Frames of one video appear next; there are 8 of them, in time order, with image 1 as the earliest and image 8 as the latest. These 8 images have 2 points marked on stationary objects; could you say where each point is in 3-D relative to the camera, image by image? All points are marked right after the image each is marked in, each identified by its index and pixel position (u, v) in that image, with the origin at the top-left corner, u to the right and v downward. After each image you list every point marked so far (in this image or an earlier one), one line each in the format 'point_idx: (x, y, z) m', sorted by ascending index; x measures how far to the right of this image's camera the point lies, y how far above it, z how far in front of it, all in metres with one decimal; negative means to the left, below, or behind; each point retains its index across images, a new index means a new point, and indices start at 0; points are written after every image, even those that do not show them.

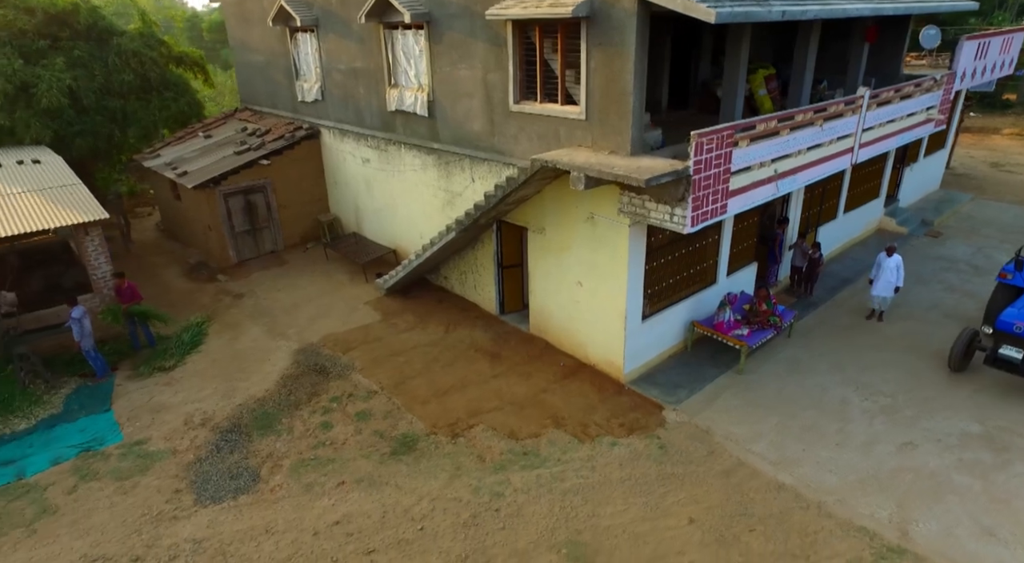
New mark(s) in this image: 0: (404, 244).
0: (-2.2, +0.8, +13.2) m
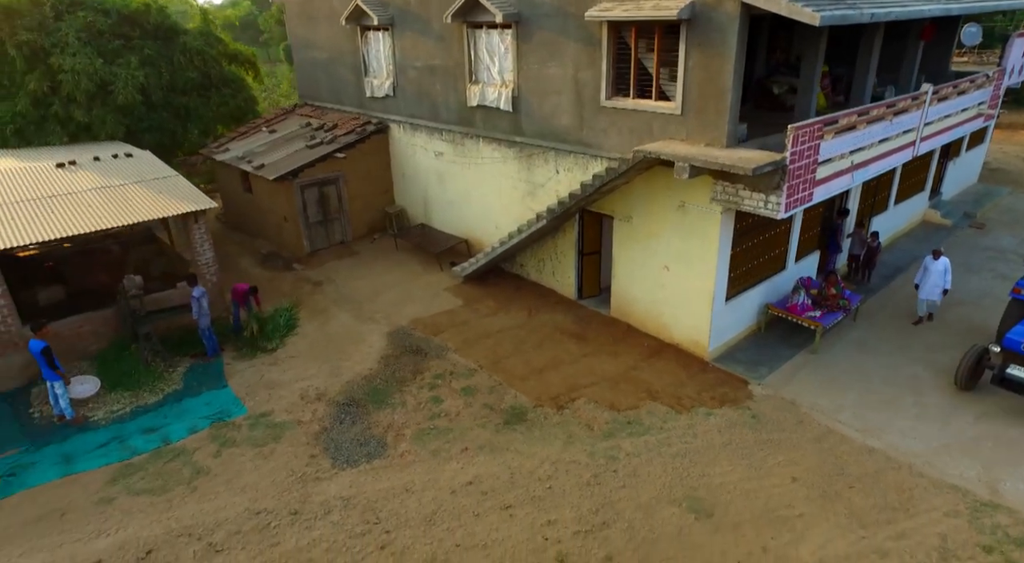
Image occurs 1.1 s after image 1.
0: (-0.7, +1.1, +13.9) m
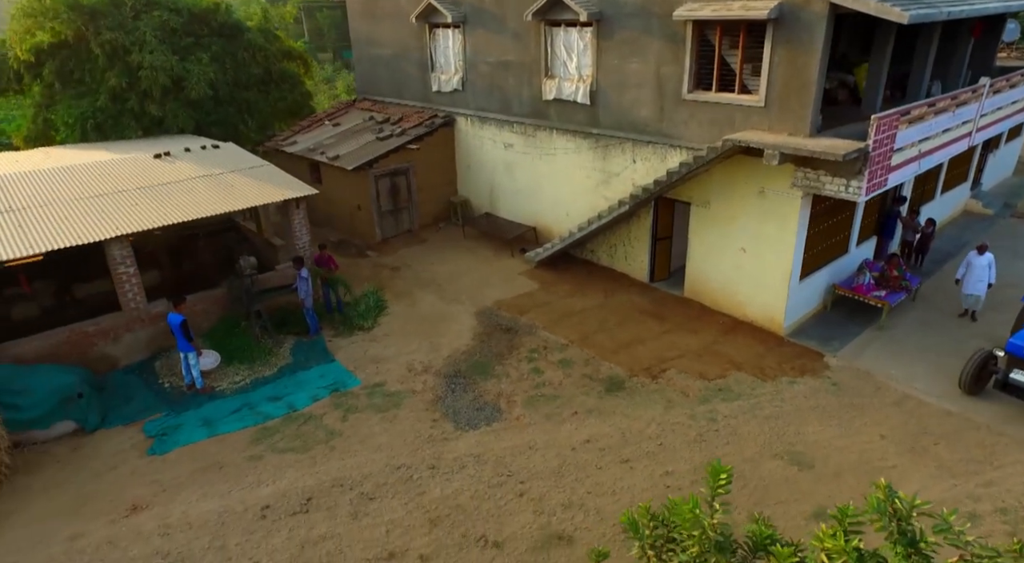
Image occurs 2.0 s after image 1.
0: (+0.9, +1.4, +14.7) m
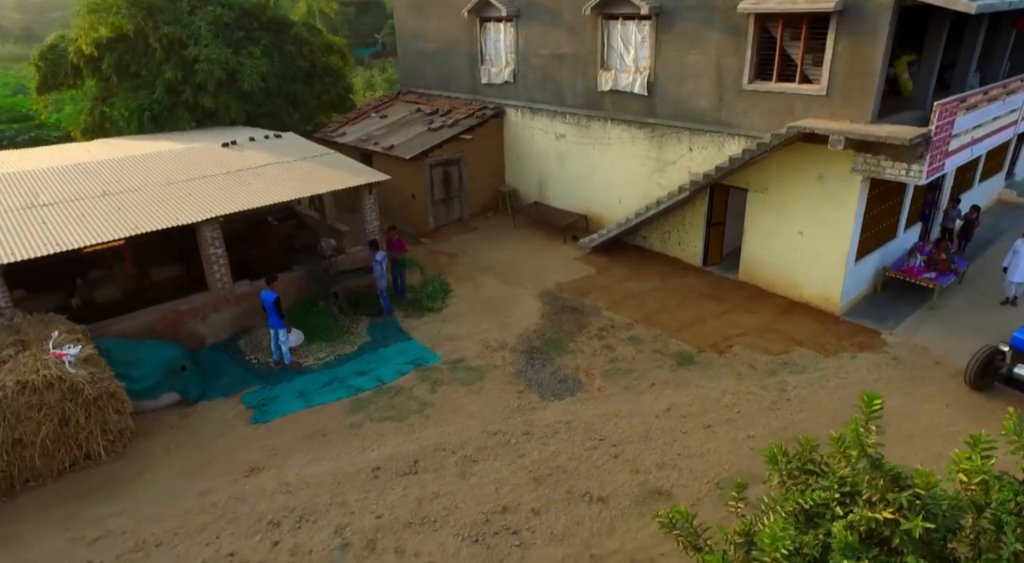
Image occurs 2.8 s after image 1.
0: (+2.1, +1.8, +15.2) m
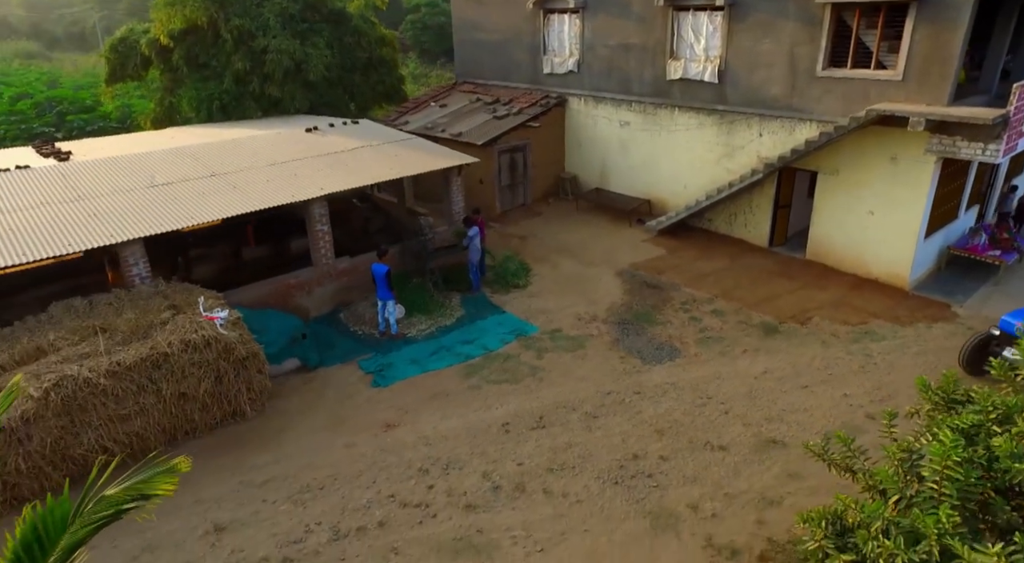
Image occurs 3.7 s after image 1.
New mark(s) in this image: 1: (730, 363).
0: (+3.8, +2.3, +15.8) m
1: (+3.6, -1.3, +10.2) m
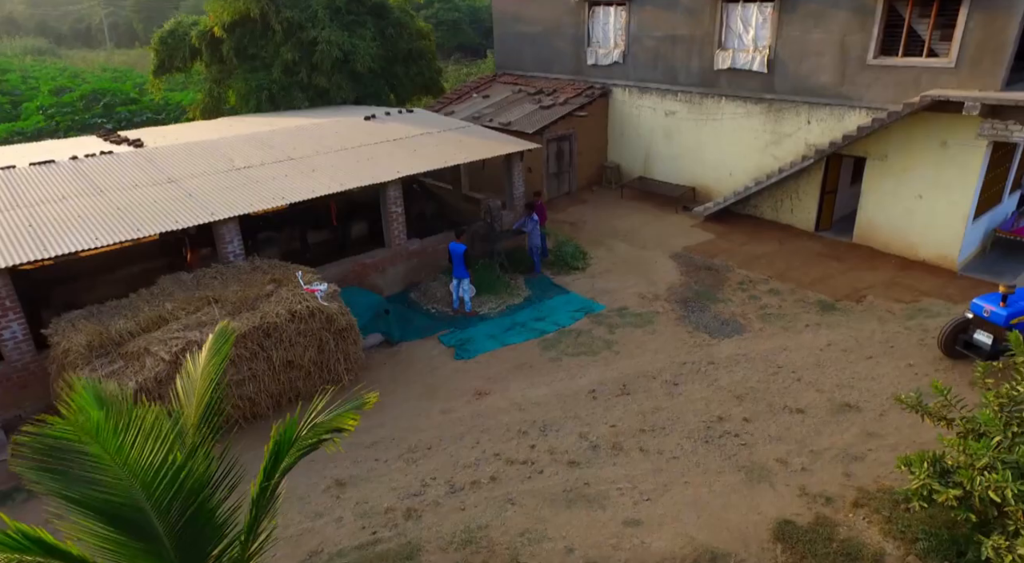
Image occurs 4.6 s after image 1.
0: (+5.1, +2.7, +16.3) m
1: (+4.9, -0.9, +10.7) m
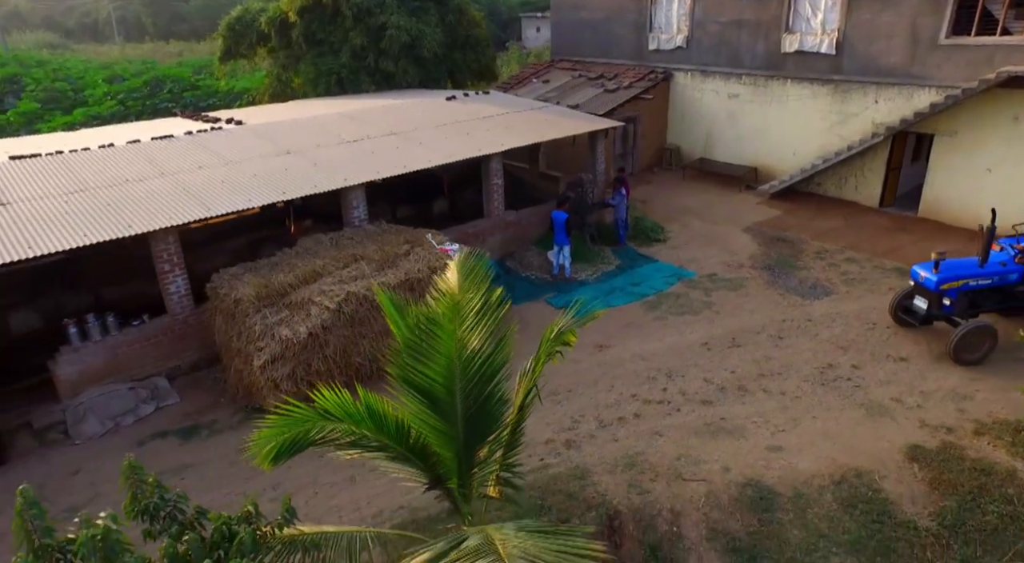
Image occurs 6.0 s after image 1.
0: (+7.1, +3.3, +17.1) m
1: (+6.8, -0.3, +11.5) m
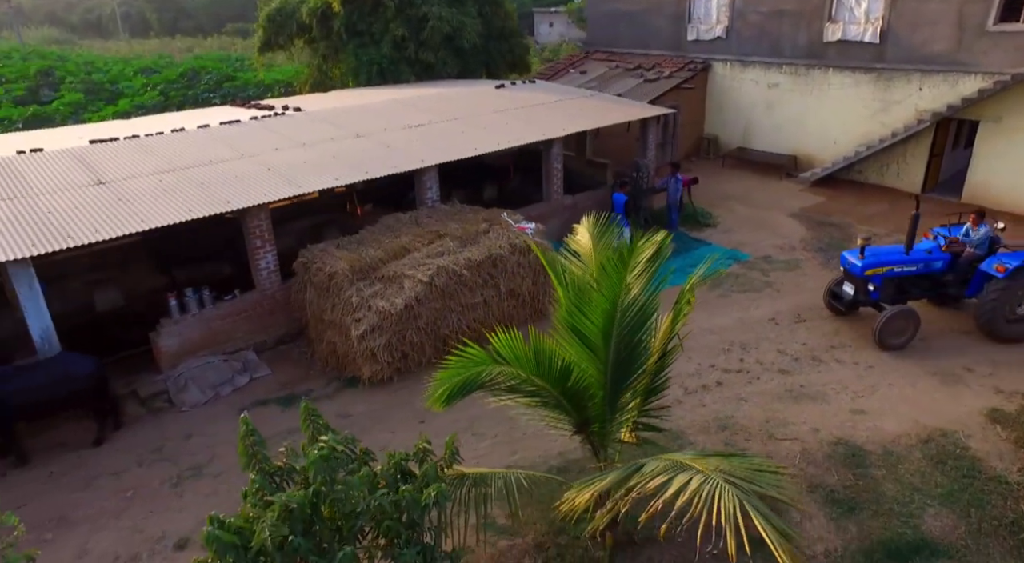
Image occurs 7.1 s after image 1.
0: (+8.3, +3.8, +17.4) m
1: (+8.1, +0.1, +11.8) m
